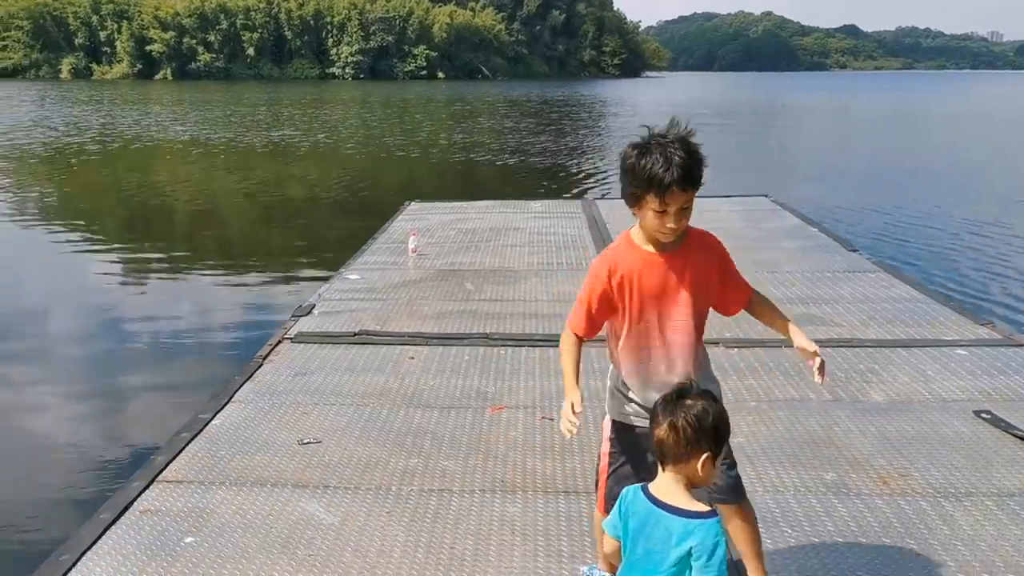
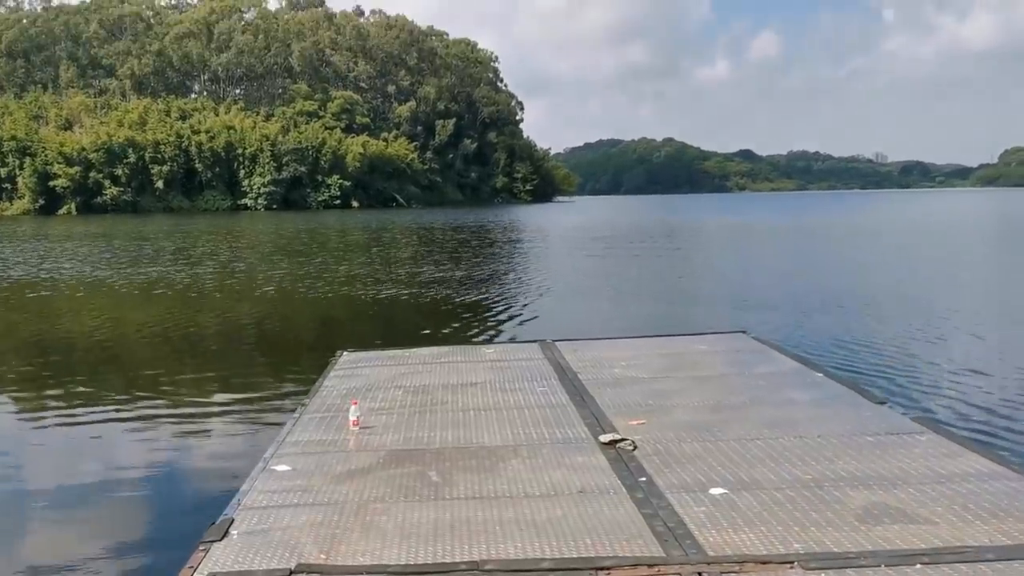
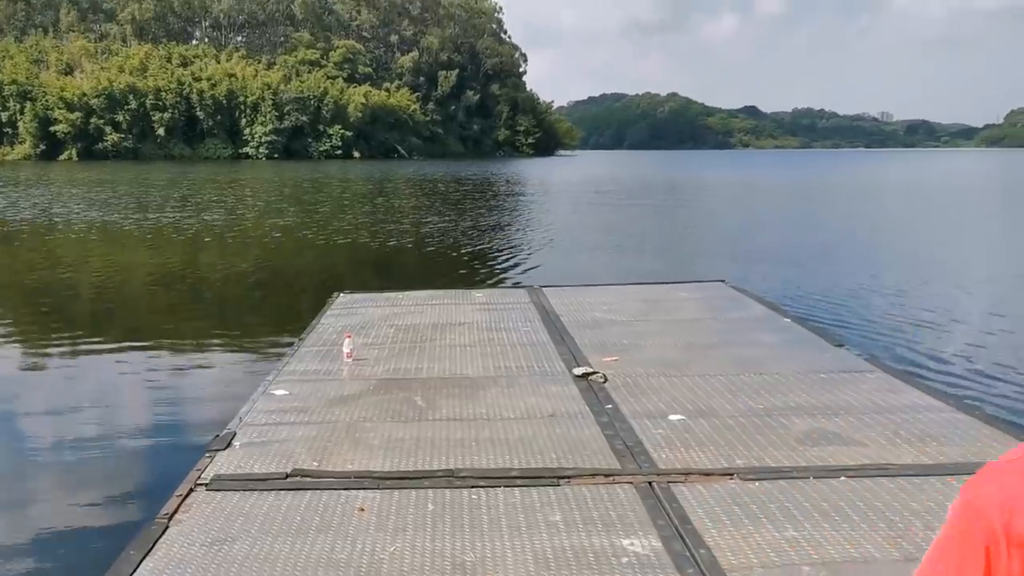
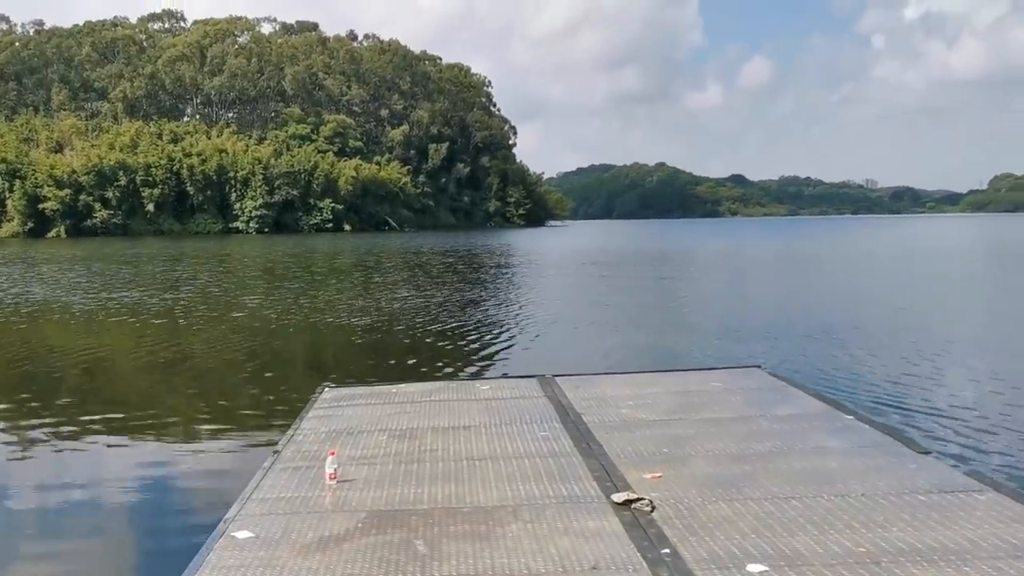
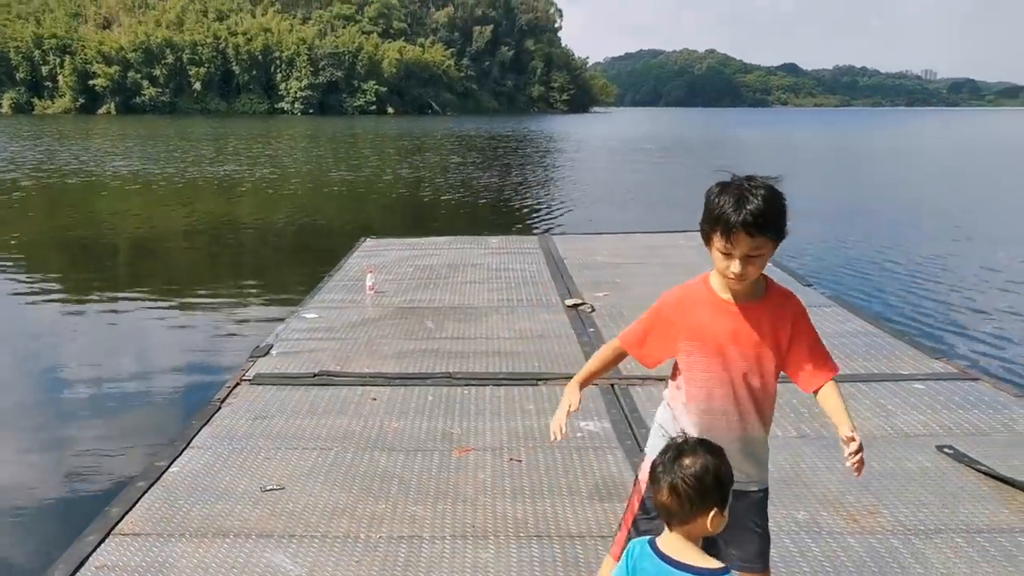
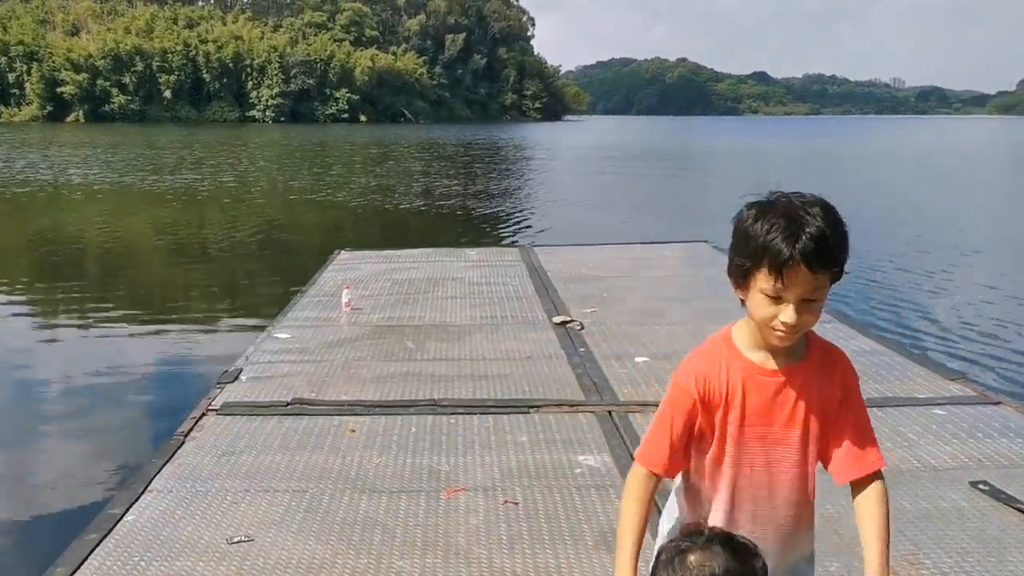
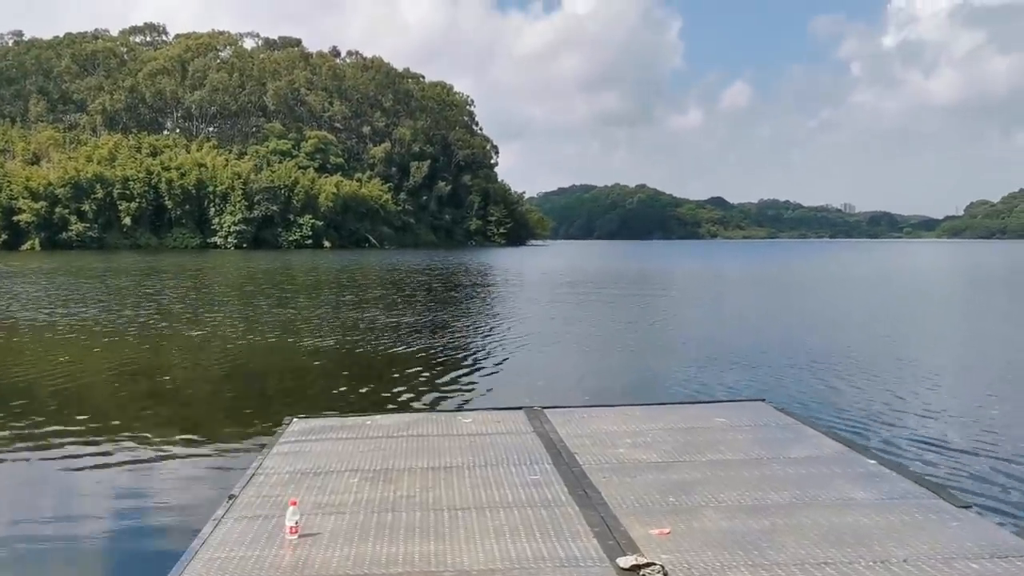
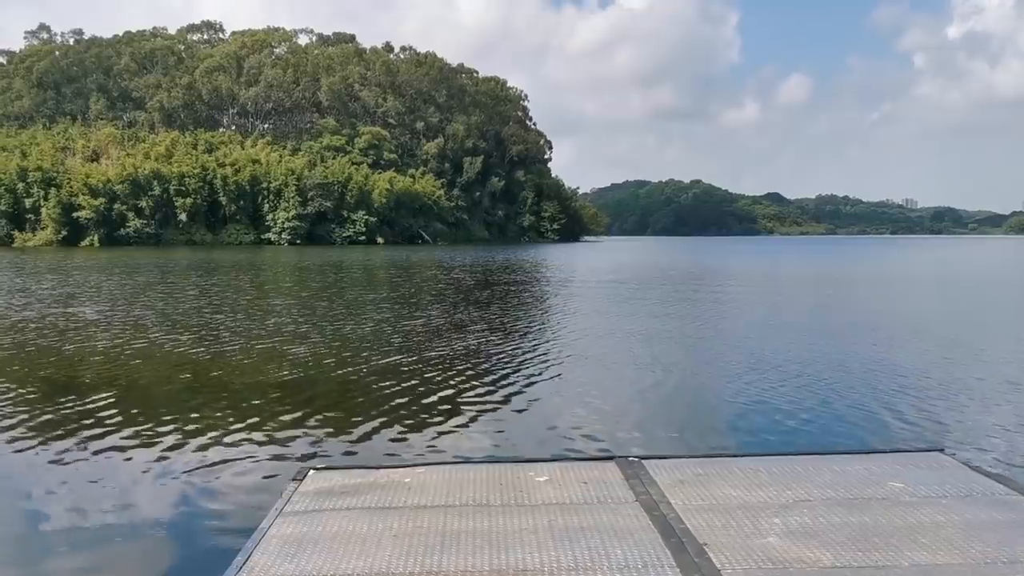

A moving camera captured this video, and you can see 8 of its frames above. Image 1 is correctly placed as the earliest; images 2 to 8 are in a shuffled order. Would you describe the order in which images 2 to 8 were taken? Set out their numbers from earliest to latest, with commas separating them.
5, 6, 3, 2, 4, 7, 8
